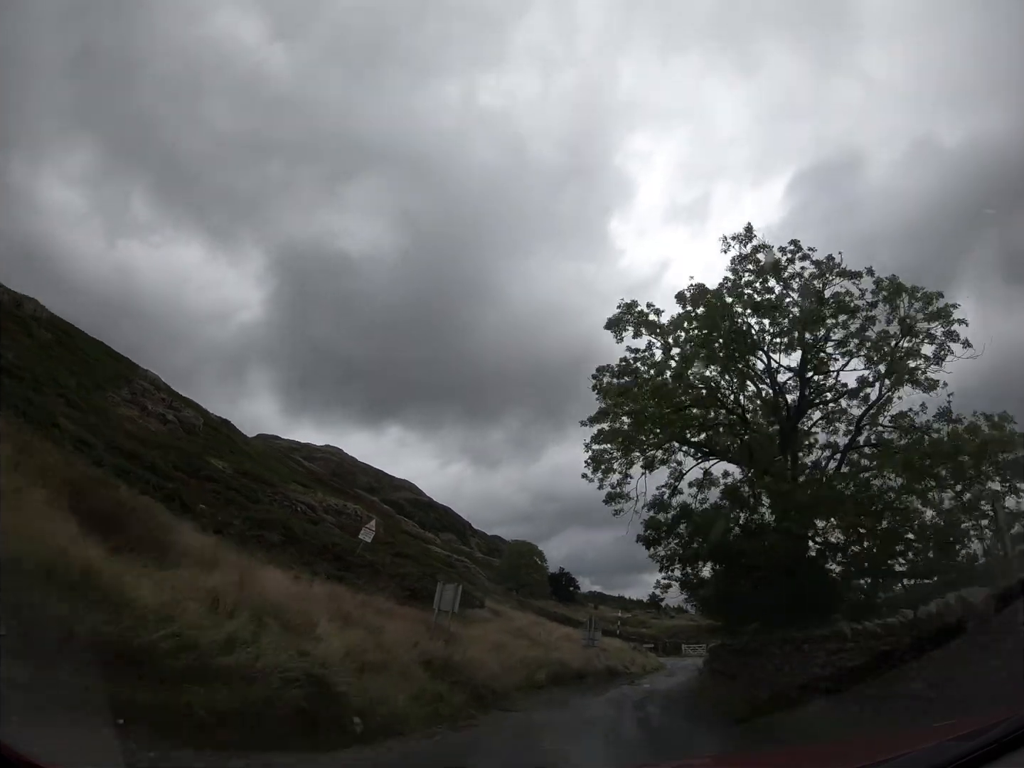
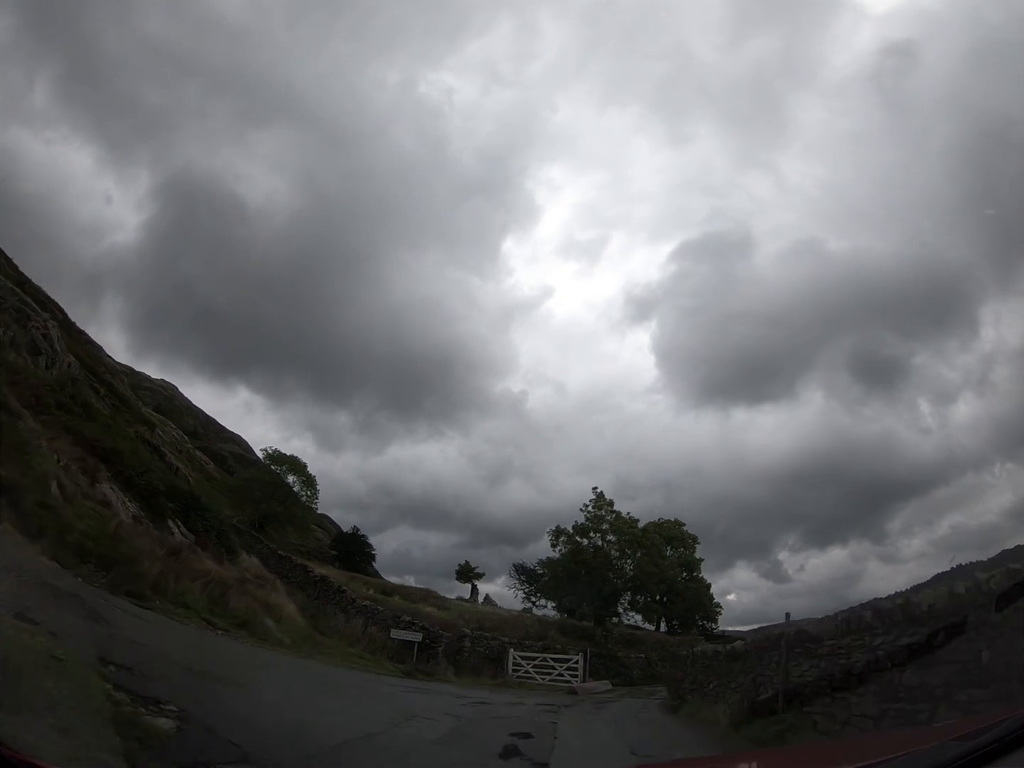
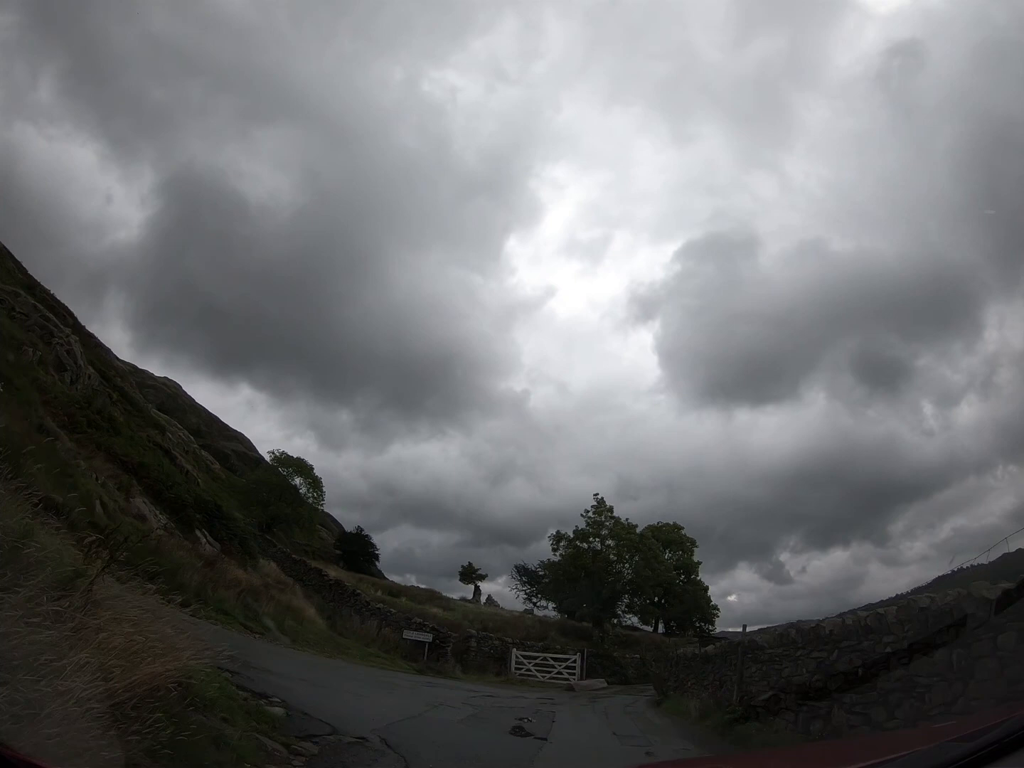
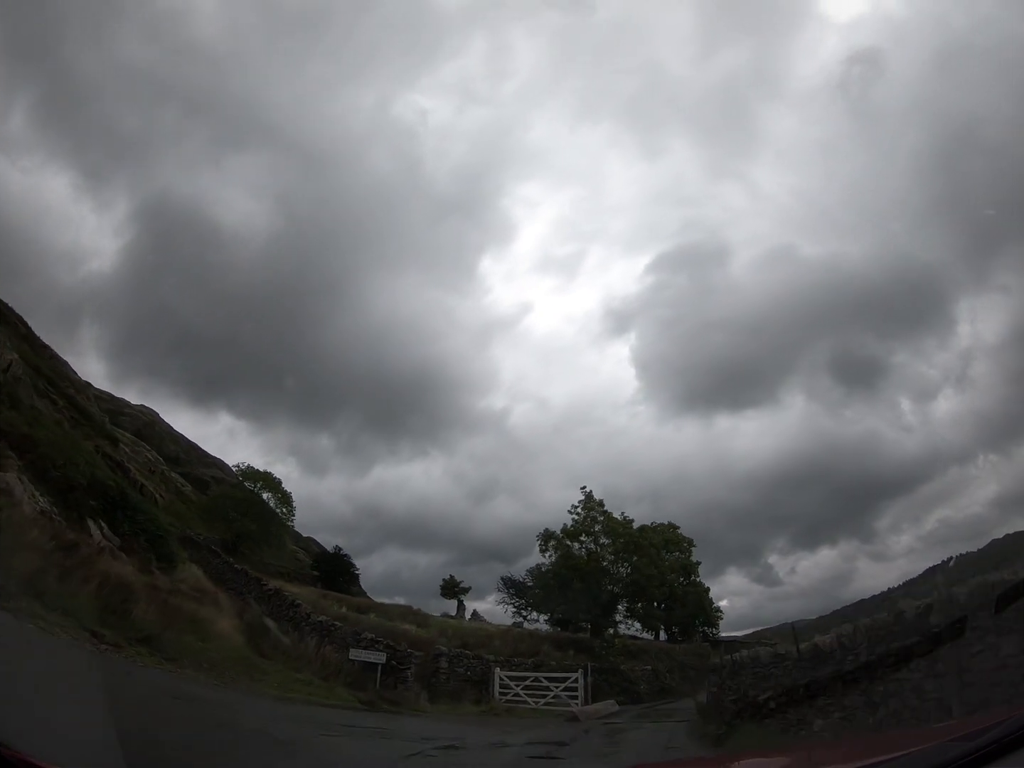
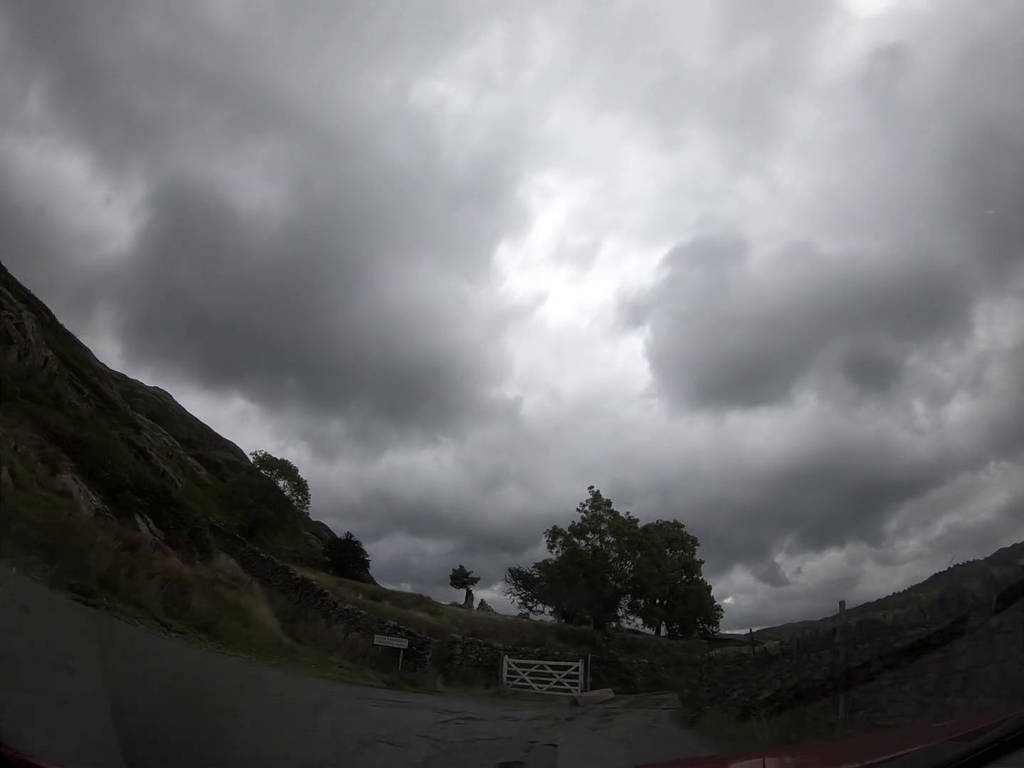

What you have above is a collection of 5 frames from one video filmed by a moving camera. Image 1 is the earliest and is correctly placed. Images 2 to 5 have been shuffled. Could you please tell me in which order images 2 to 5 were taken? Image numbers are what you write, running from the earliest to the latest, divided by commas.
3, 2, 5, 4
